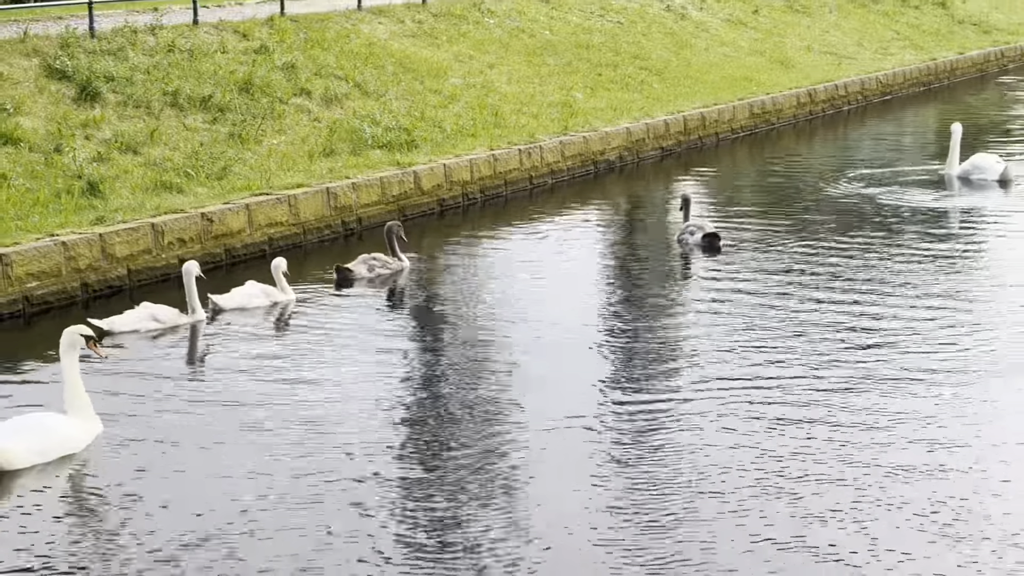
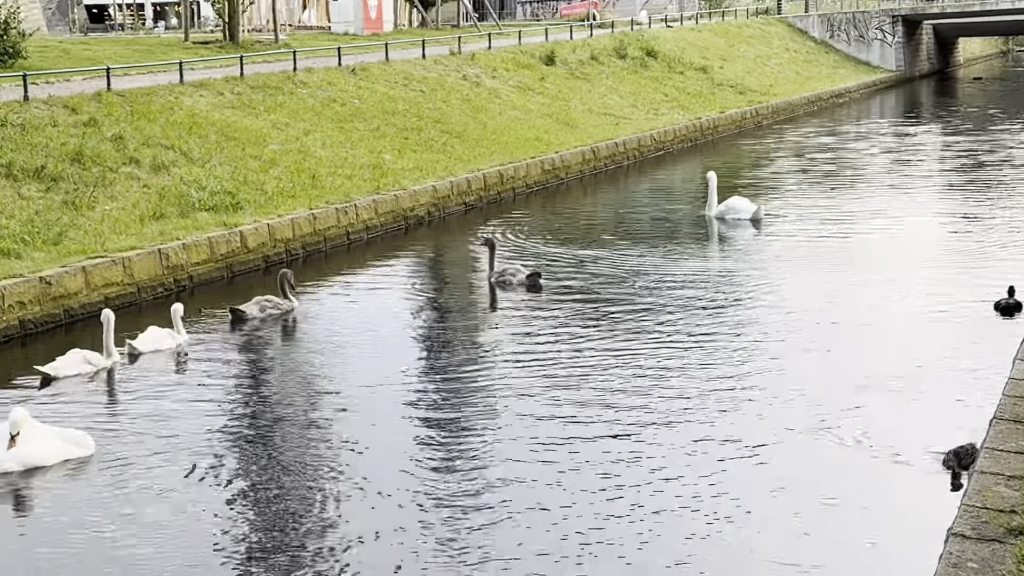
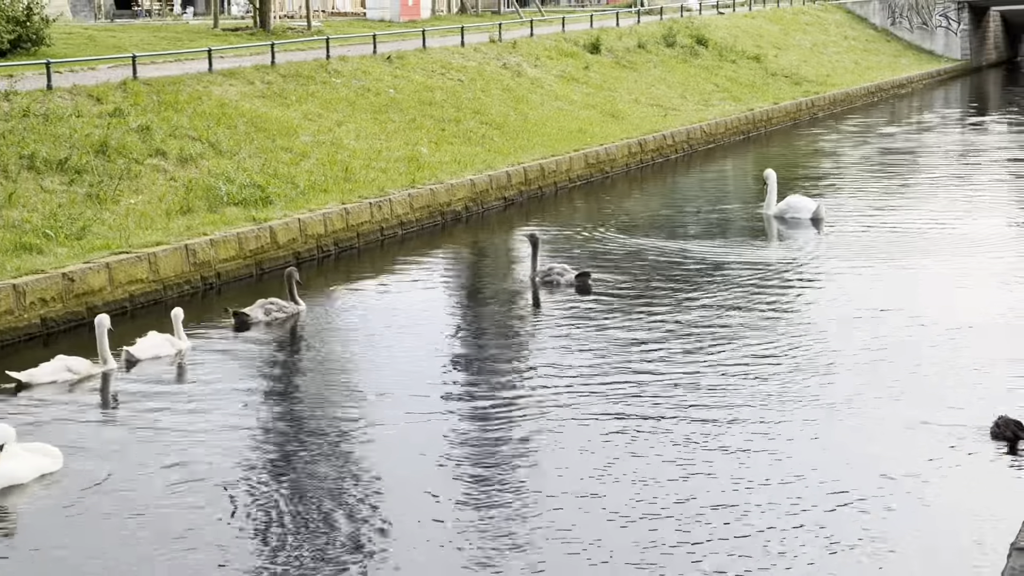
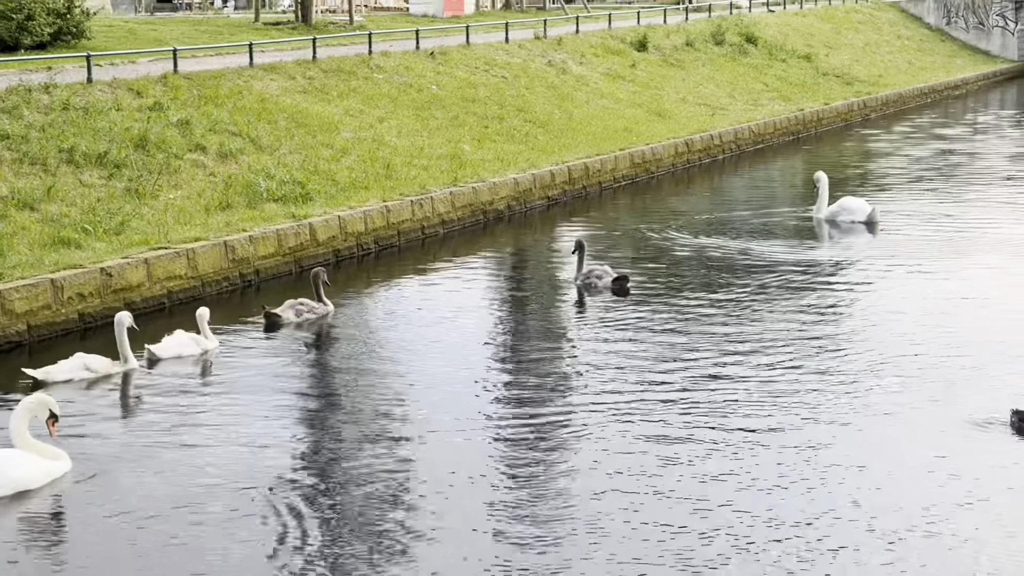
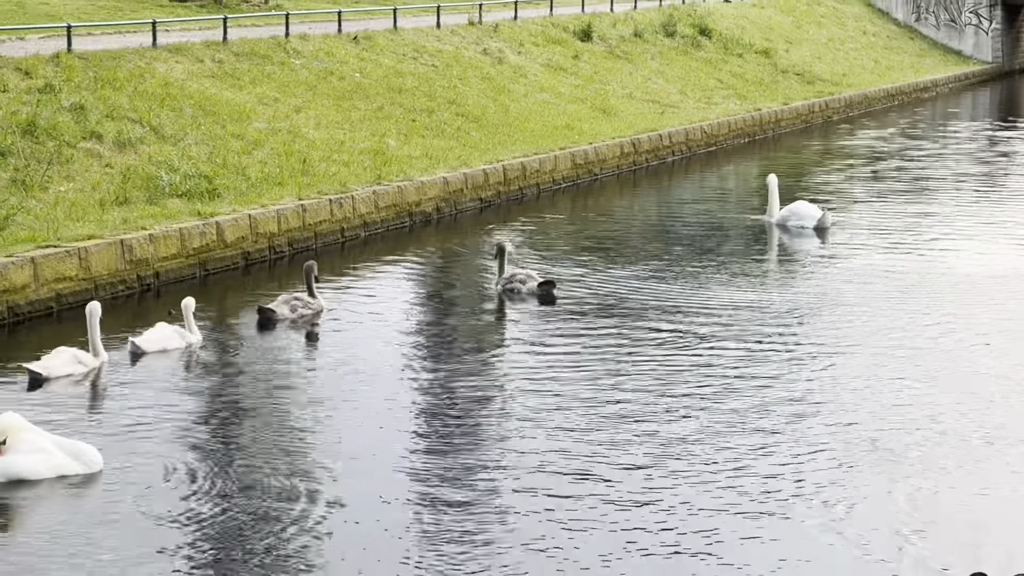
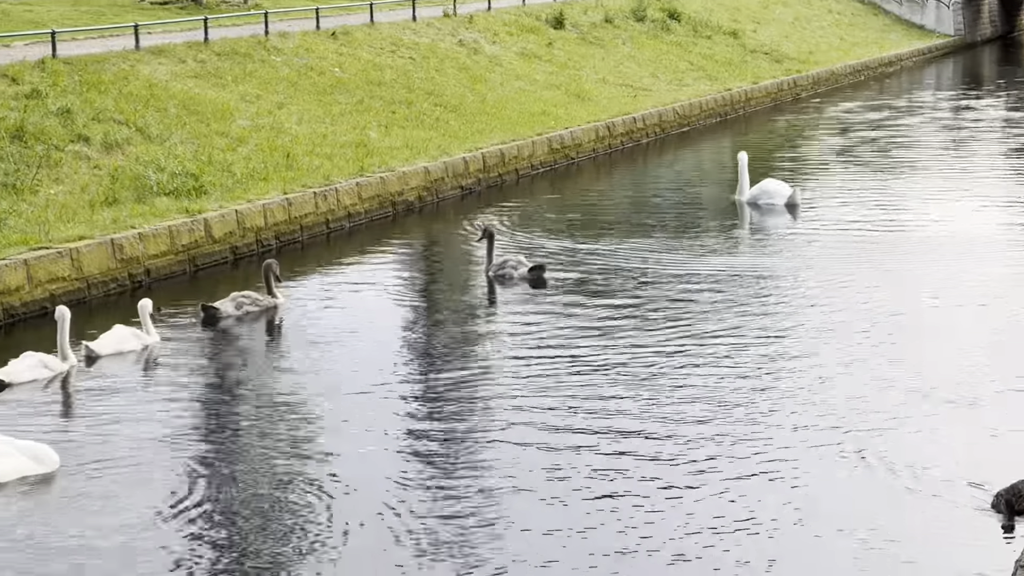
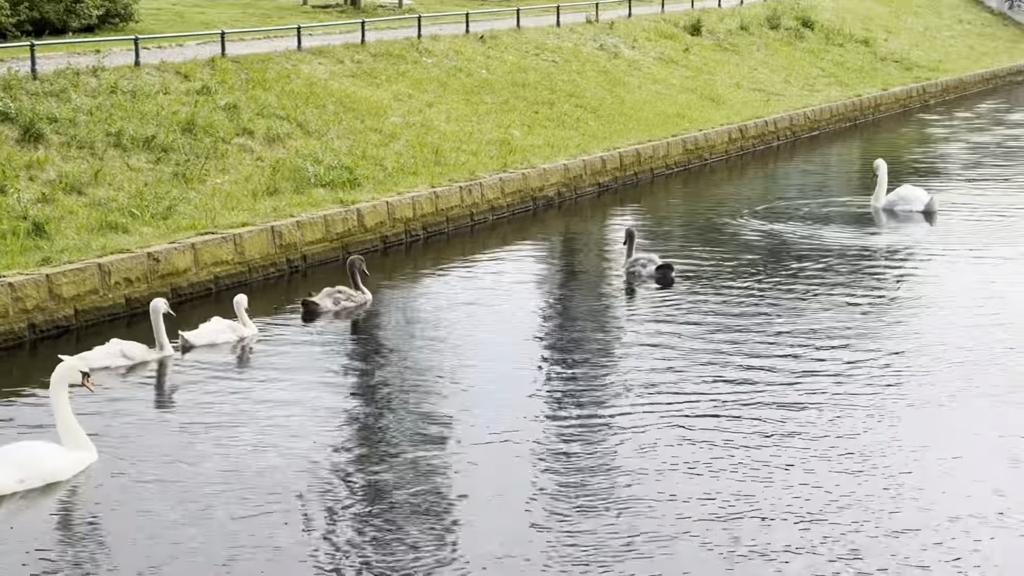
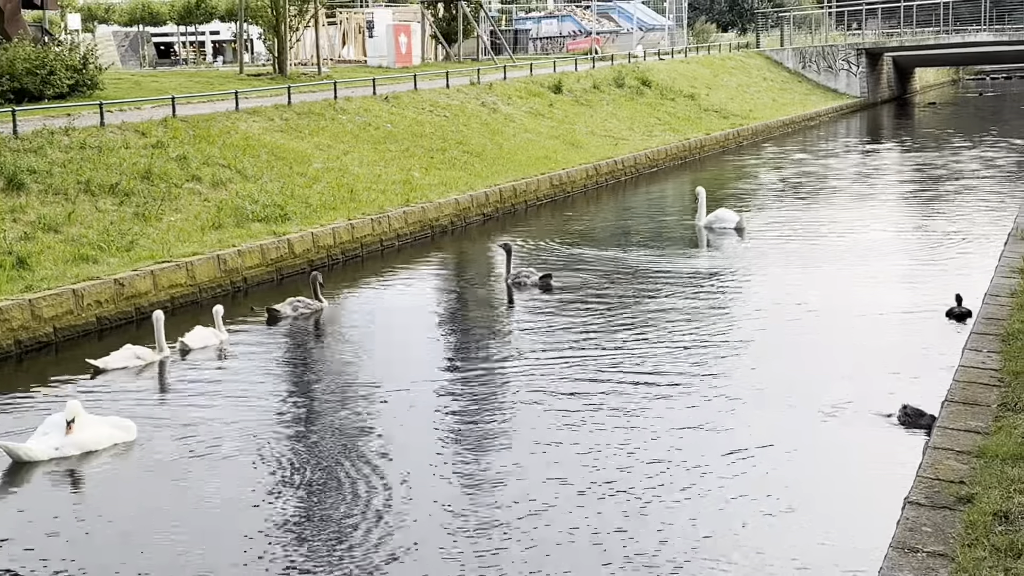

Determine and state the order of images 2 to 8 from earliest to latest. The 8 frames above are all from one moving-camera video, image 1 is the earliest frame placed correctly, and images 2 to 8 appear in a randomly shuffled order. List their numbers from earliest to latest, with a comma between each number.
7, 4, 3, 8, 2, 6, 5
